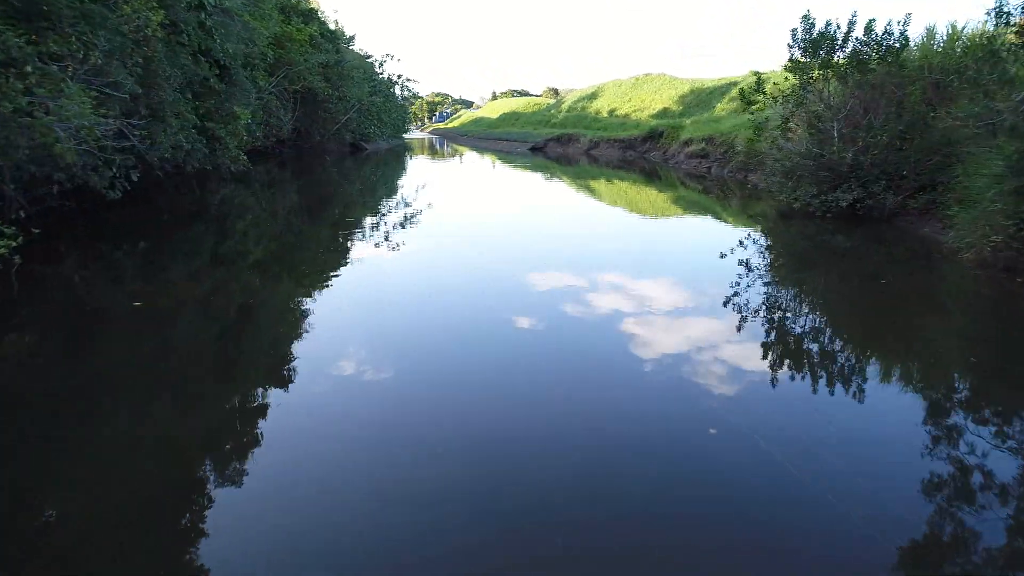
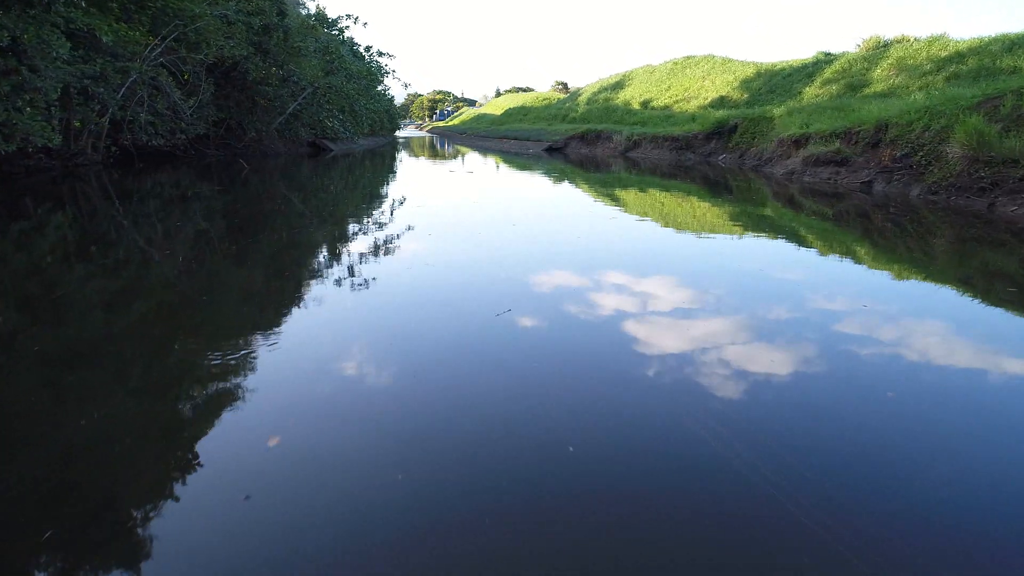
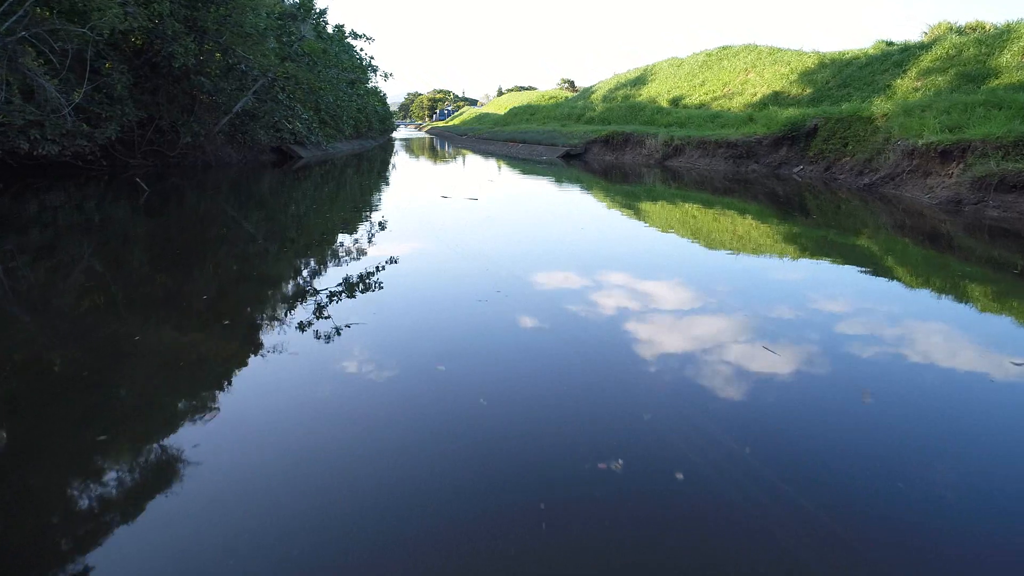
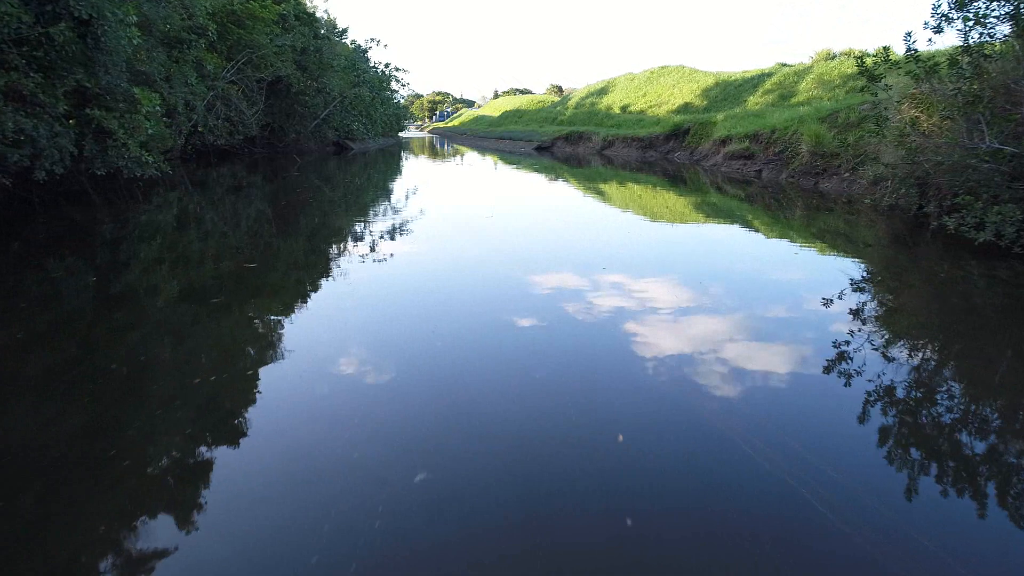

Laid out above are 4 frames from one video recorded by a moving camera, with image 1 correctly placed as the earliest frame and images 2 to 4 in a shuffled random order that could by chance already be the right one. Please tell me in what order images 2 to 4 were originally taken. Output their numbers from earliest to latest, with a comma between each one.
4, 2, 3
